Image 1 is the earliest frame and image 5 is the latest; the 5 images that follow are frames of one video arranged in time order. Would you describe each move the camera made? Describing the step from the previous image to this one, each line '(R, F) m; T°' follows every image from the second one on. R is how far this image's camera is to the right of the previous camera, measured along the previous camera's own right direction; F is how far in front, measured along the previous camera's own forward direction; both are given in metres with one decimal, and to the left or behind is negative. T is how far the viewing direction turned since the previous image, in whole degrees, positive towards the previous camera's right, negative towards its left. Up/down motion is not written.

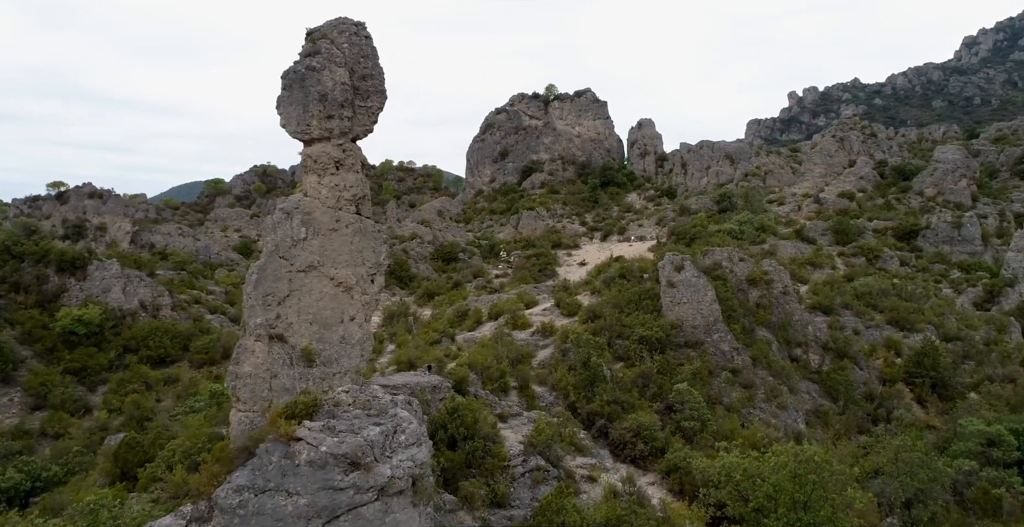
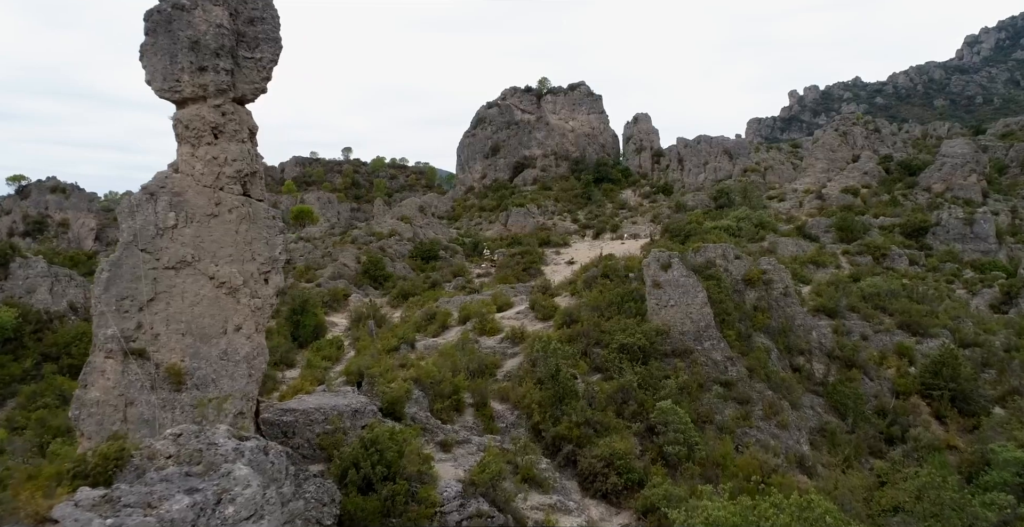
(+0.8, +1.8) m; 0°
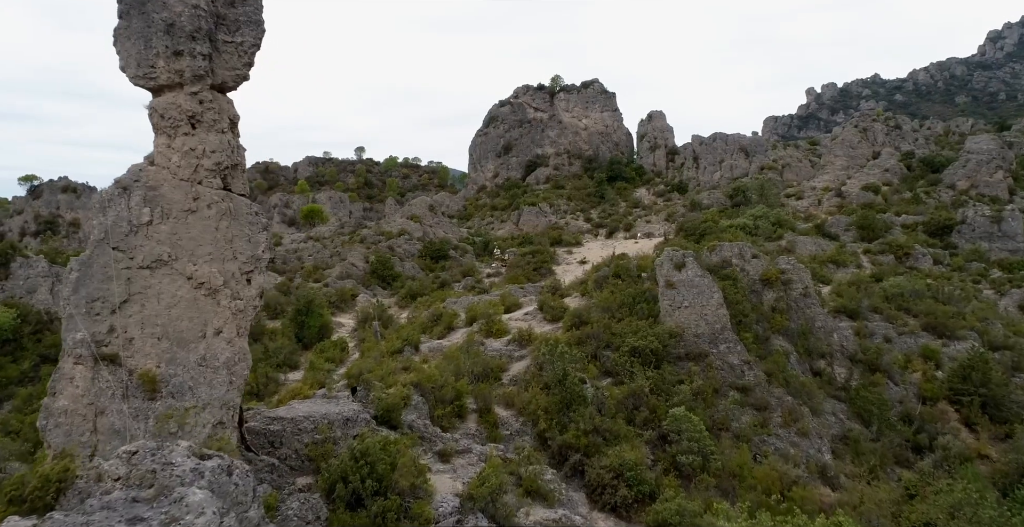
(+0.2, +0.5) m; -1°
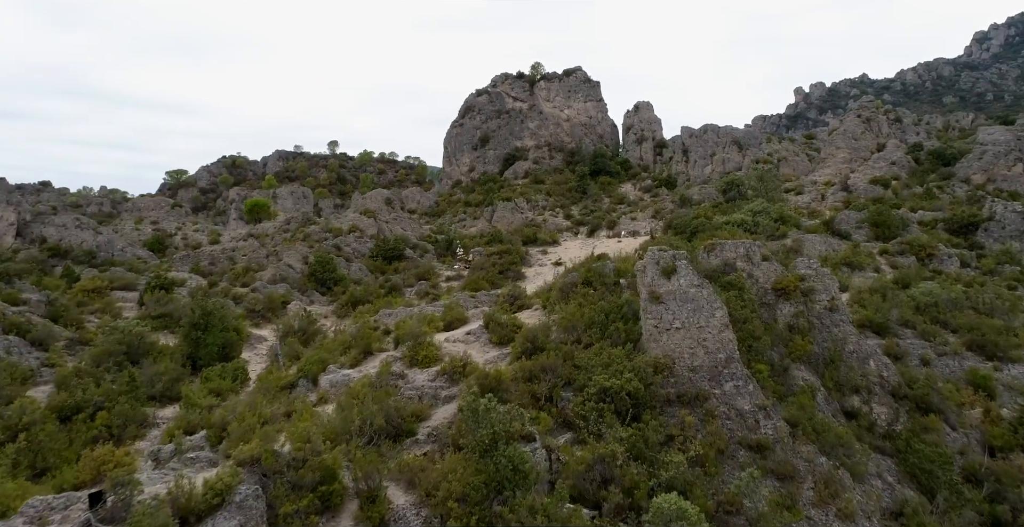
(+1.0, +3.6) m; +1°
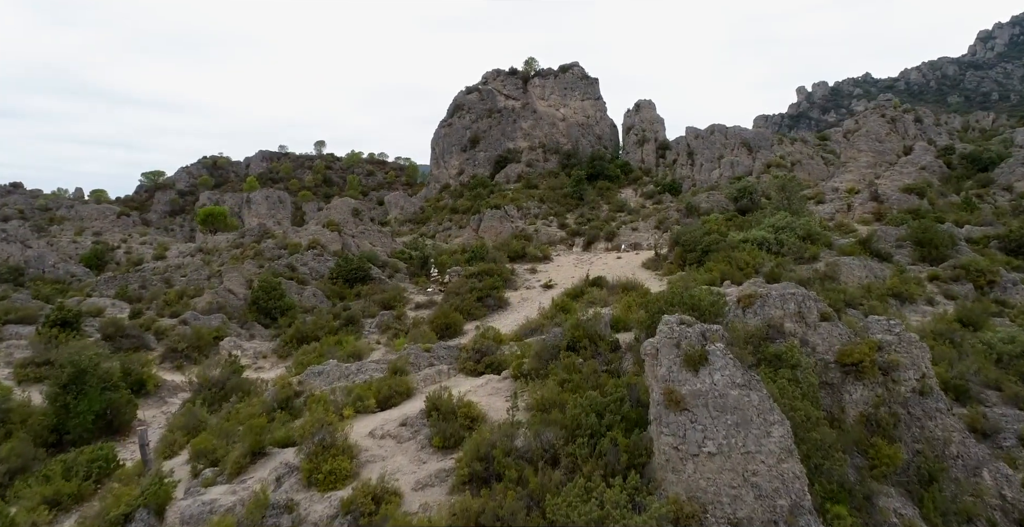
(+0.6, +3.5) m; 0°
